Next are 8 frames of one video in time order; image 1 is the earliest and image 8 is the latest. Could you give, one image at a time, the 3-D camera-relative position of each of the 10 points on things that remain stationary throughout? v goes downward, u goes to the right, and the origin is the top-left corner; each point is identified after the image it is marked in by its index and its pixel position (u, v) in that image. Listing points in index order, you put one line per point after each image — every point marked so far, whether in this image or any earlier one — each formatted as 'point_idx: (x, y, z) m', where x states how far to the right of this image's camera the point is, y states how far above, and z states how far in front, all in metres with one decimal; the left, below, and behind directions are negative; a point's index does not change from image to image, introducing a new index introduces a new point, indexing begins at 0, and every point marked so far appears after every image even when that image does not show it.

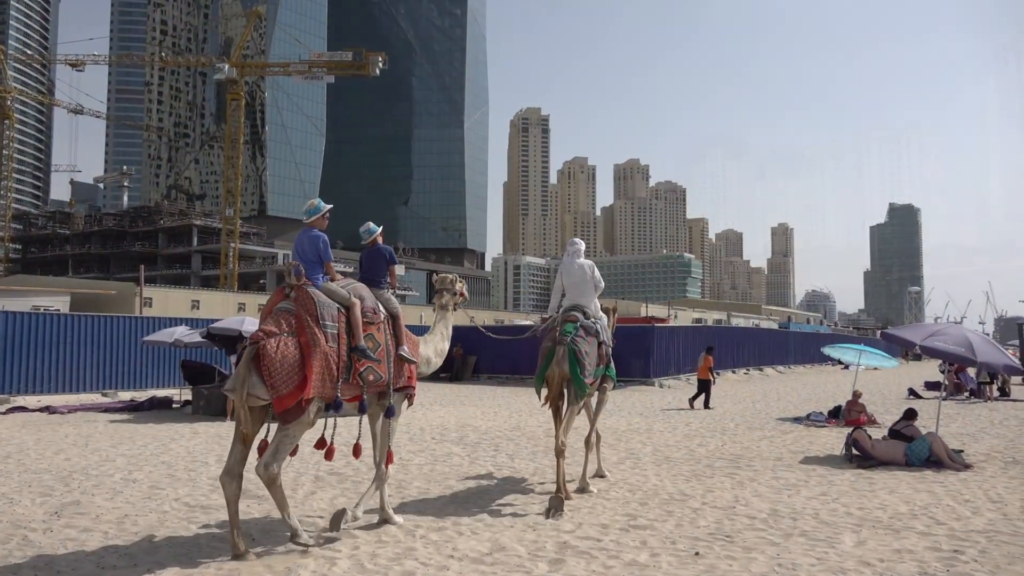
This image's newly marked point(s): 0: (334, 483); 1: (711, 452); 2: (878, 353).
0: (-2.3, -2.5, +9.7) m
1: (+3.3, -2.7, +12.1) m
2: (+9.4, -1.7, +19.0) m
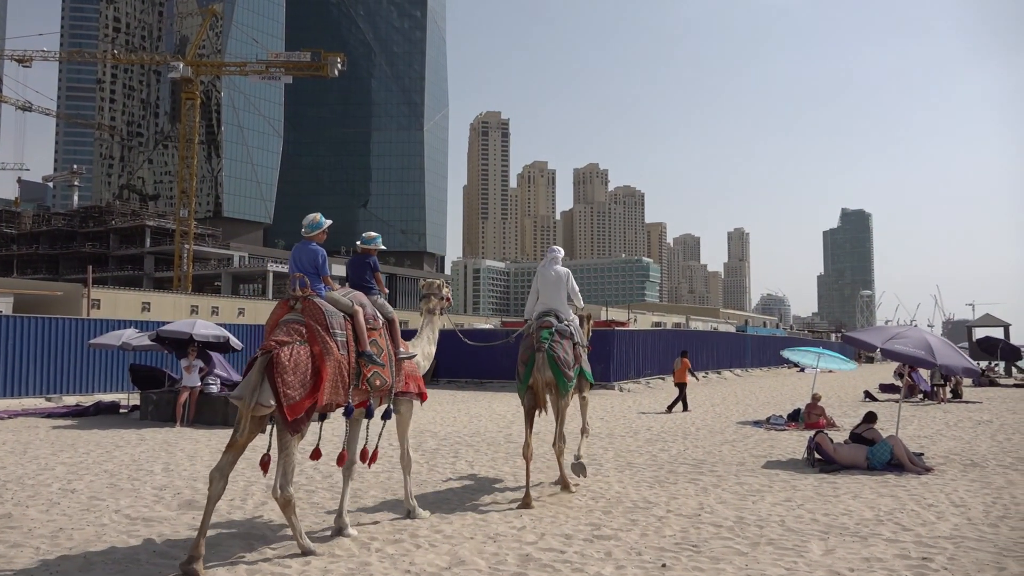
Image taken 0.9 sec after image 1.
0: (-2.8, -2.6, +9.3) m
1: (+2.6, -2.7, +12.0) m
2: (+8.4, -1.8, +19.2) m
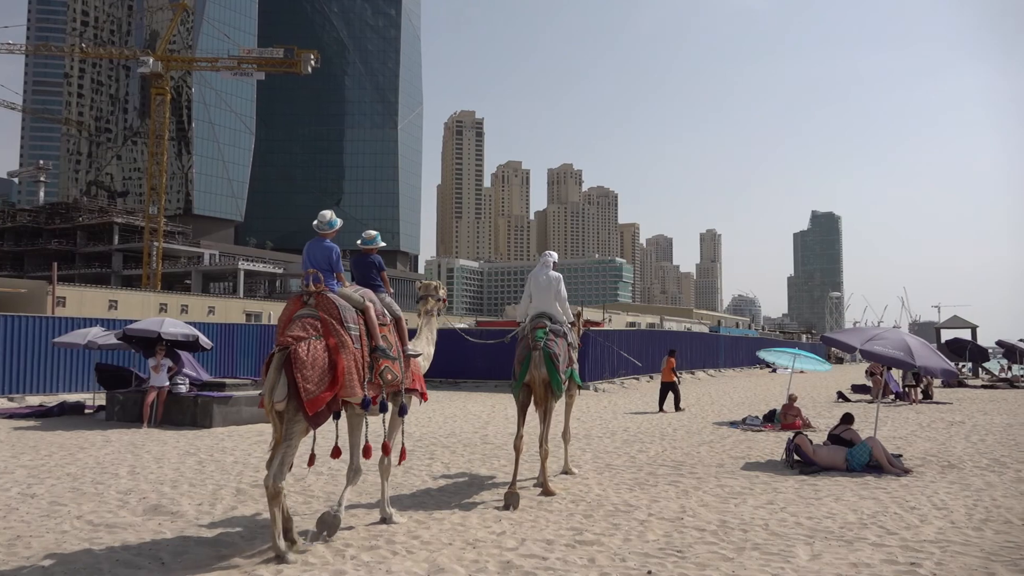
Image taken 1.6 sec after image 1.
0: (-3.1, -2.5, +9.0) m
1: (+2.3, -2.7, +11.9) m
2: (+7.8, -1.8, +19.3) m
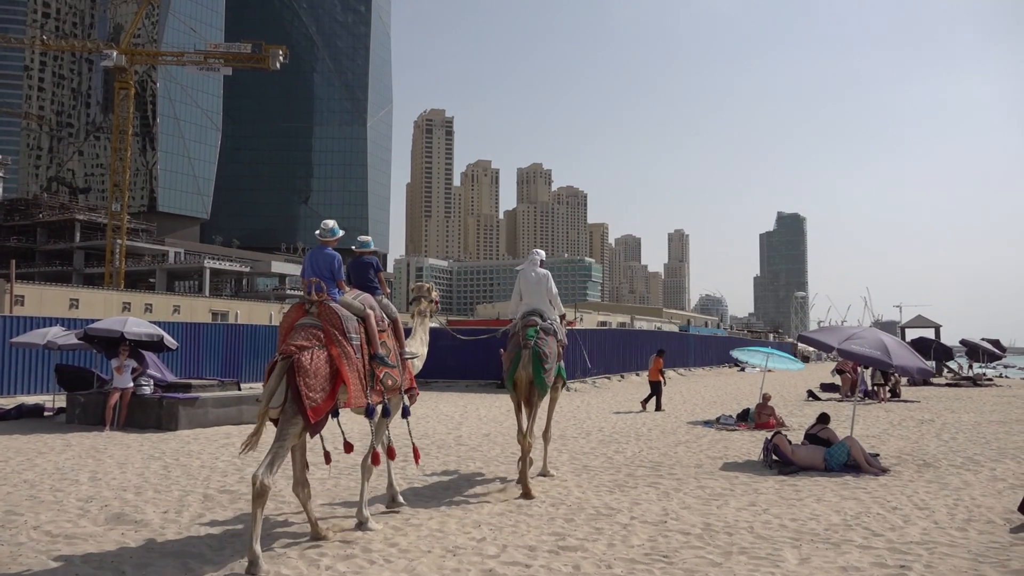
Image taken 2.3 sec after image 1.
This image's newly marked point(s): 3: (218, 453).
0: (-3.3, -2.5, +8.7) m
1: (+1.9, -2.7, +11.8) m
2: (+7.1, -1.8, +19.4) m
3: (-4.8, -2.7, +12.2) m
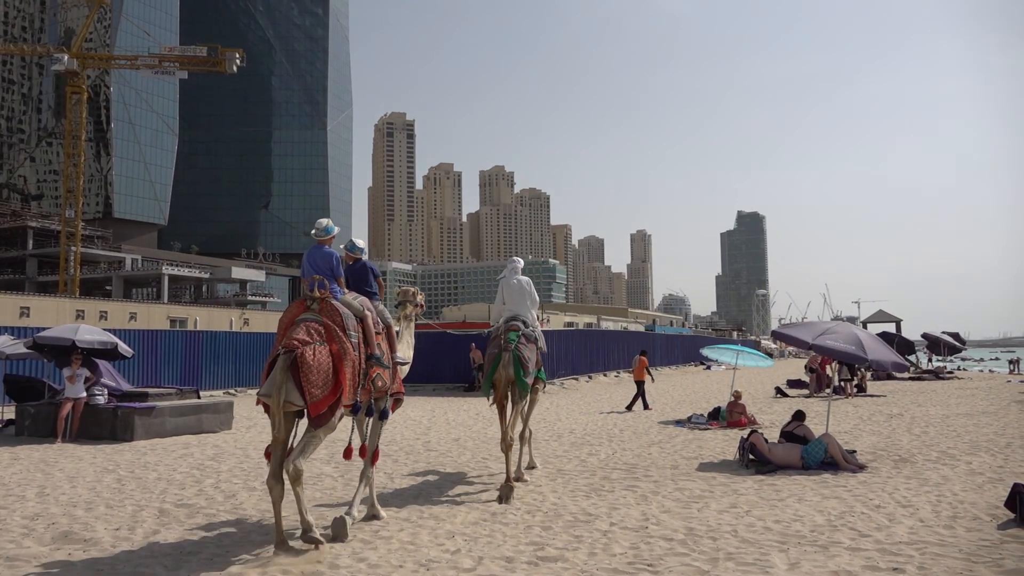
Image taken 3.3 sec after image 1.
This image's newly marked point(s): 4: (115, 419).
0: (-3.6, -2.5, +8.2) m
1: (+1.4, -2.7, +11.5) m
2: (+6.3, -1.7, +19.4) m
3: (-5.2, -2.8, +11.6) m
4: (-7.6, -2.5, +14.2) m
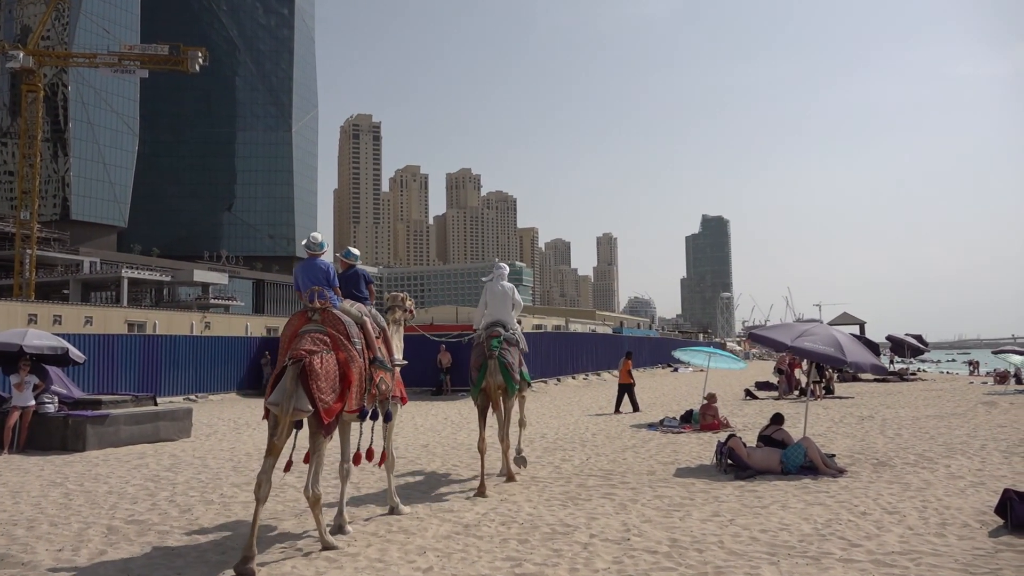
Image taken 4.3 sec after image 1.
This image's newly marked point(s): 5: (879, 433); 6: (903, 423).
0: (-3.9, -2.6, +7.6) m
1: (+1.0, -2.7, +11.2) m
2: (+5.5, -1.8, +19.3) m
3: (-5.7, -2.8, +11.0) m
4: (-8.1, -2.6, +13.4) m
5: (+6.6, -2.6, +13.3) m
6: (+7.8, -2.7, +14.8) m
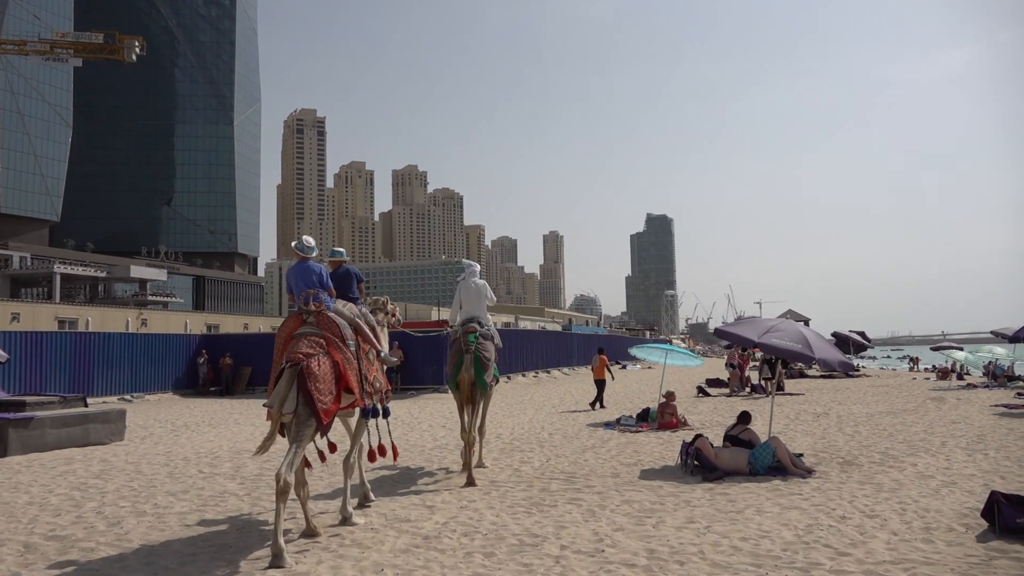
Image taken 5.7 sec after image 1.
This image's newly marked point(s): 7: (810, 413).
0: (-4.2, -2.5, +6.8) m
1: (+0.4, -2.6, +10.8) m
2: (+4.3, -1.7, +19.2) m
3: (-6.2, -2.7, +10.0) m
4: (-8.9, -2.5, +12.3) m
5: (+5.8, -2.5, +13.2) m
6: (+6.9, -2.6, +14.8) m
7: (+6.7, -2.8, +16.7) m
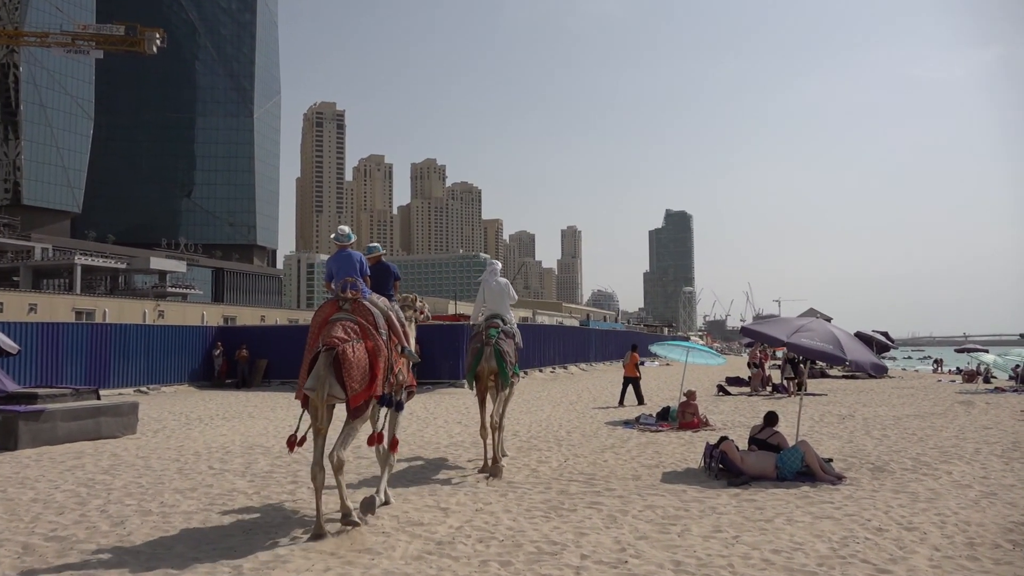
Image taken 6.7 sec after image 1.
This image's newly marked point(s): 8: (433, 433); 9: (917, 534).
0: (-4.1, -2.4, +6.6) m
1: (+0.6, -2.6, +10.5) m
2: (+4.8, -1.6, +18.7) m
3: (-6.0, -2.6, +9.9) m
4: (-8.6, -2.3, +12.2) m
5: (+6.1, -2.5, +12.8) m
6: (+7.2, -2.6, +14.3) m
7: (+7.0, -2.7, +16.2) m
8: (-1.5, -2.8, +14.3) m
9: (+3.4, -2.1, +6.3) m
